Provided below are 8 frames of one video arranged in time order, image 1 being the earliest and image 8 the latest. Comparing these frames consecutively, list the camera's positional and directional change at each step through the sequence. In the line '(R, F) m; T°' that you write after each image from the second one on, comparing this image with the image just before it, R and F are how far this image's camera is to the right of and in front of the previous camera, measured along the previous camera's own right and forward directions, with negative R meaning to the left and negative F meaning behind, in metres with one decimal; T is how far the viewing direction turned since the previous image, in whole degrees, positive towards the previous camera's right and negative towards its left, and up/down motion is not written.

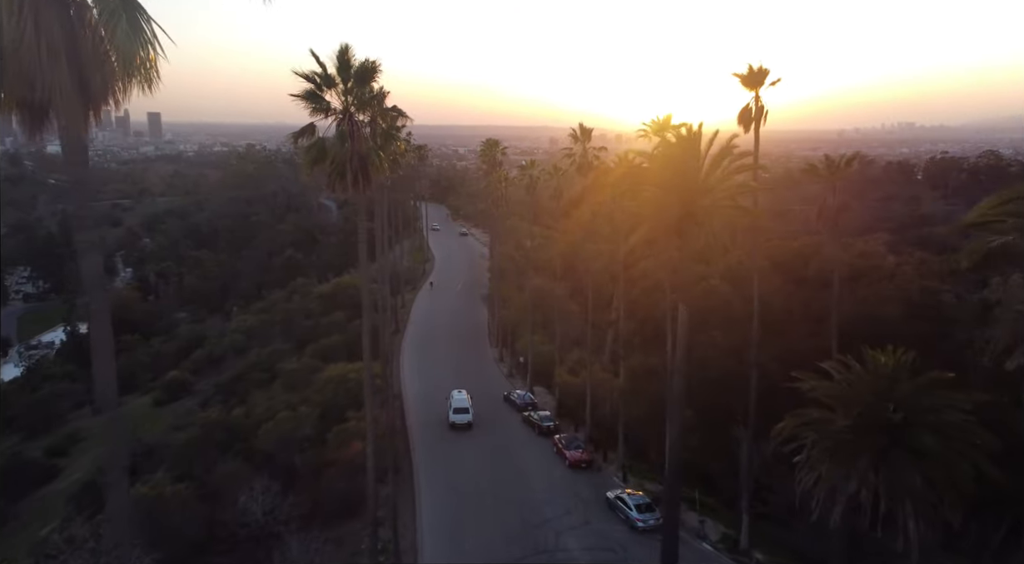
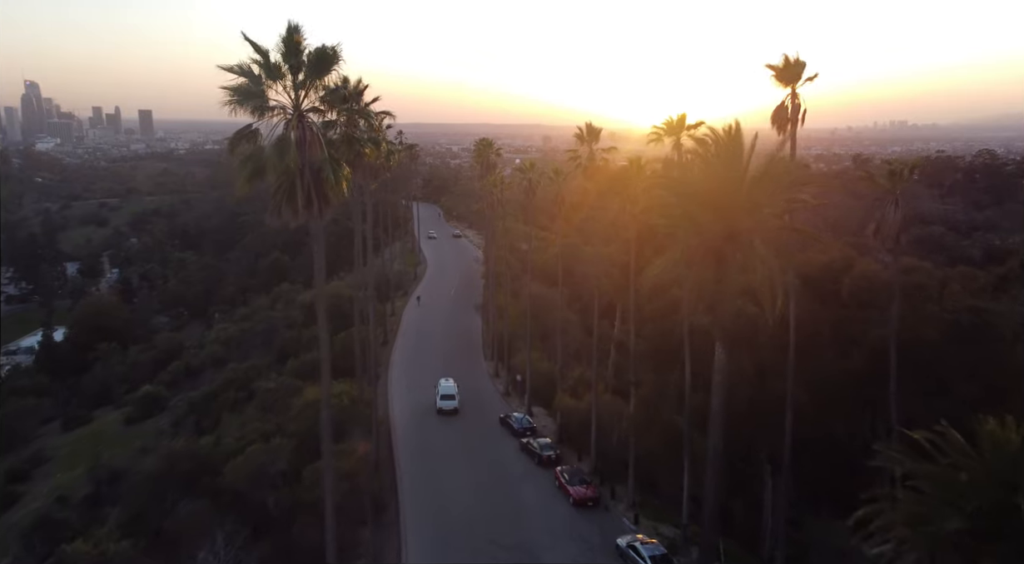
(-0.1, +2.7) m; +1°
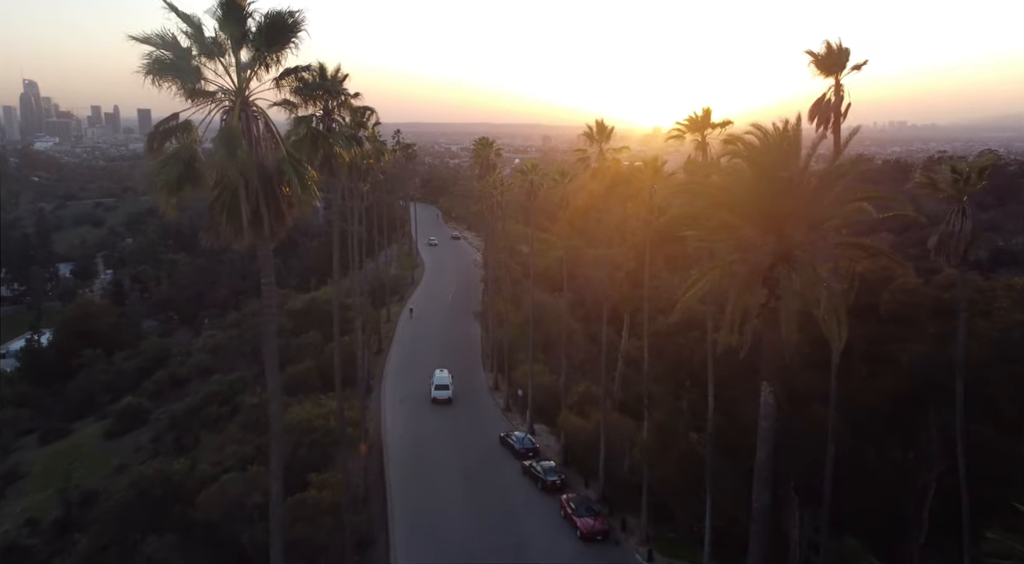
(-0.1, +2.1) m; 0°
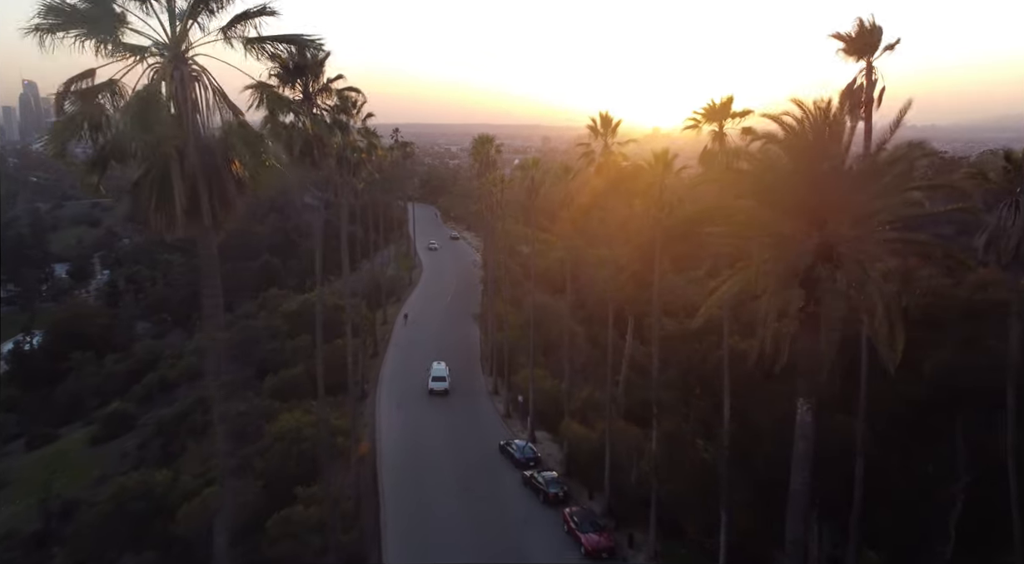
(0.0, +1.3) m; 0°
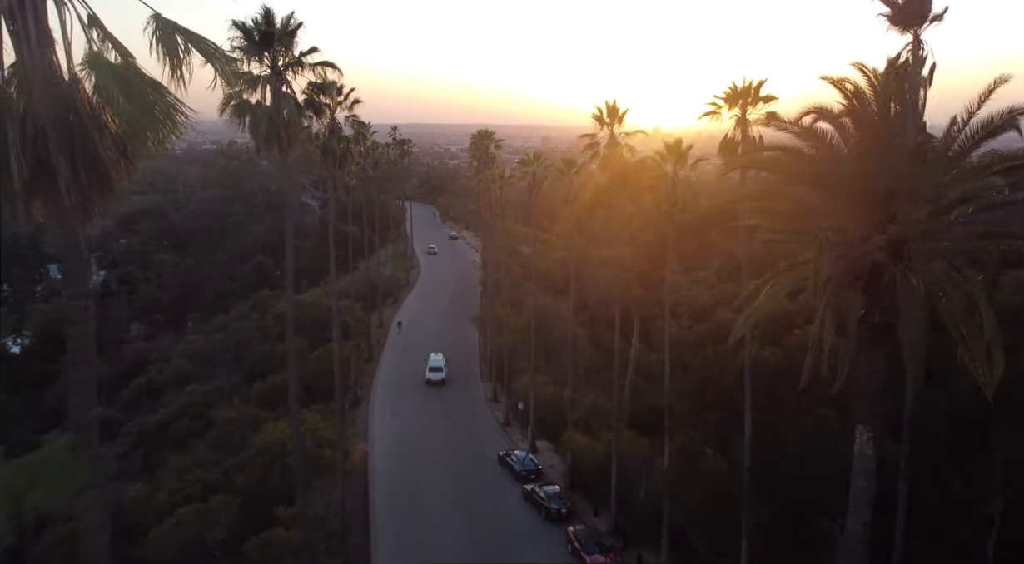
(0.0, +1.5) m; 0°
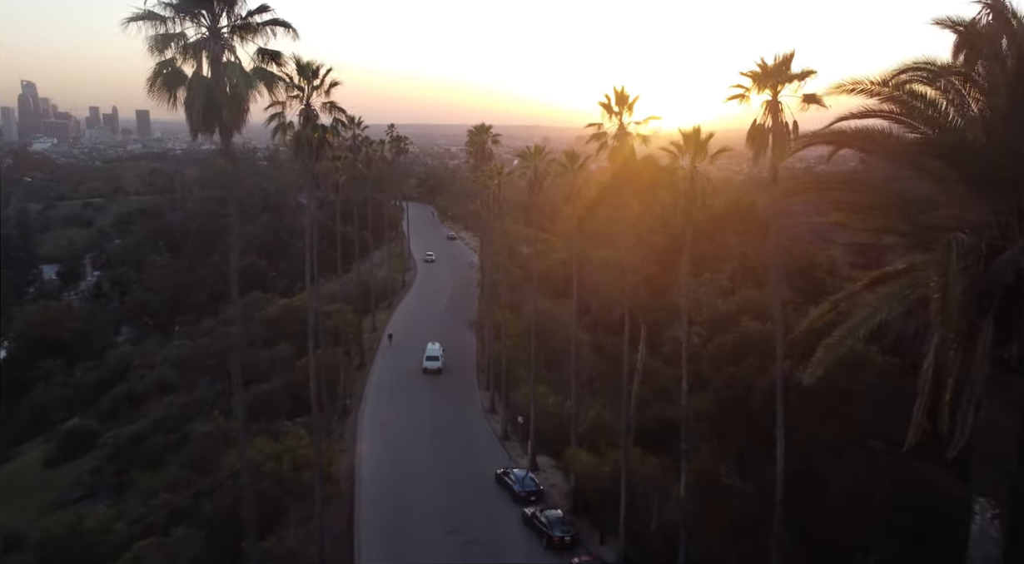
(+0.1, +2.0) m; 0°
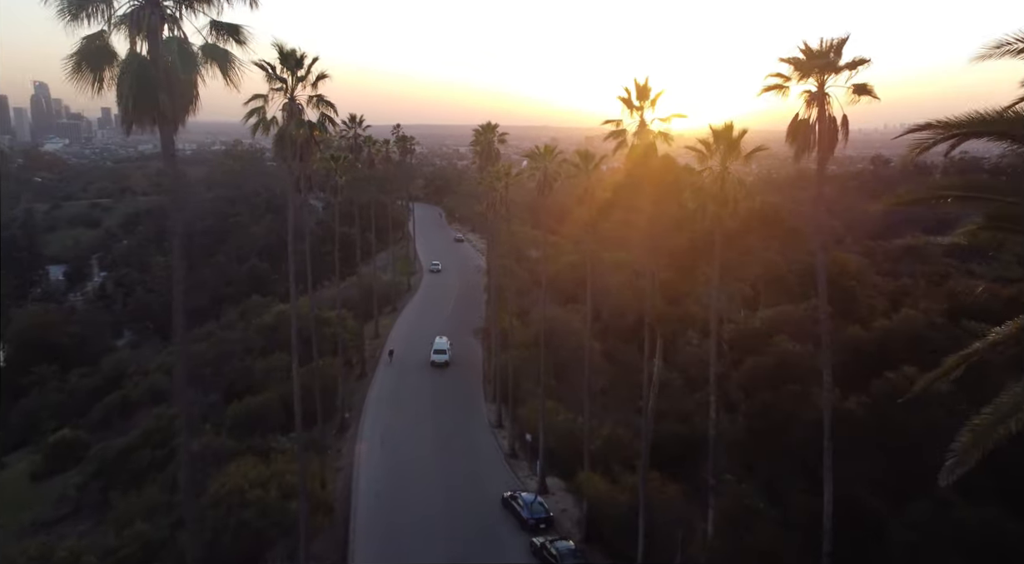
(0.0, +1.7) m; -1°
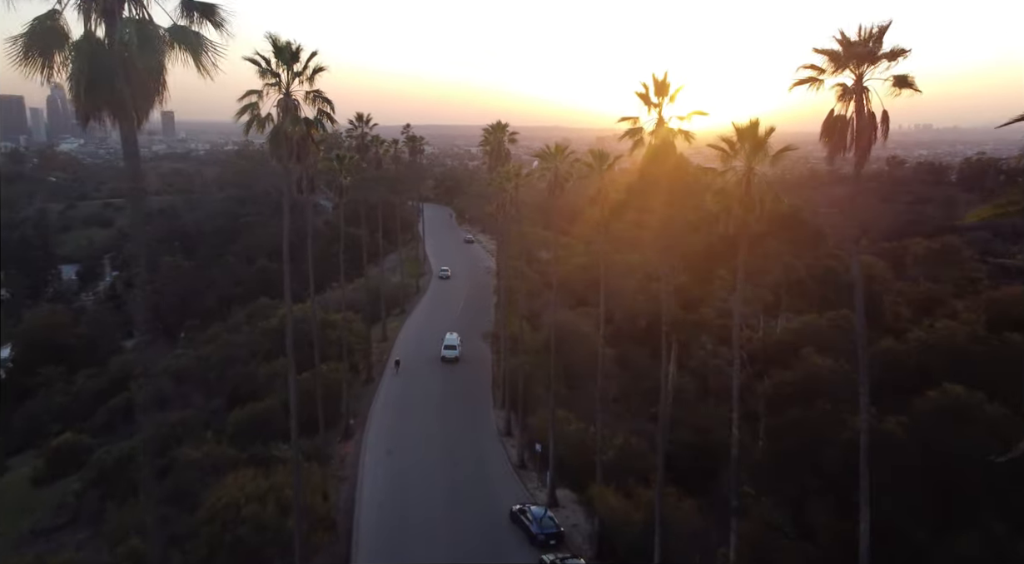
(0.0, +0.9) m; -1°
